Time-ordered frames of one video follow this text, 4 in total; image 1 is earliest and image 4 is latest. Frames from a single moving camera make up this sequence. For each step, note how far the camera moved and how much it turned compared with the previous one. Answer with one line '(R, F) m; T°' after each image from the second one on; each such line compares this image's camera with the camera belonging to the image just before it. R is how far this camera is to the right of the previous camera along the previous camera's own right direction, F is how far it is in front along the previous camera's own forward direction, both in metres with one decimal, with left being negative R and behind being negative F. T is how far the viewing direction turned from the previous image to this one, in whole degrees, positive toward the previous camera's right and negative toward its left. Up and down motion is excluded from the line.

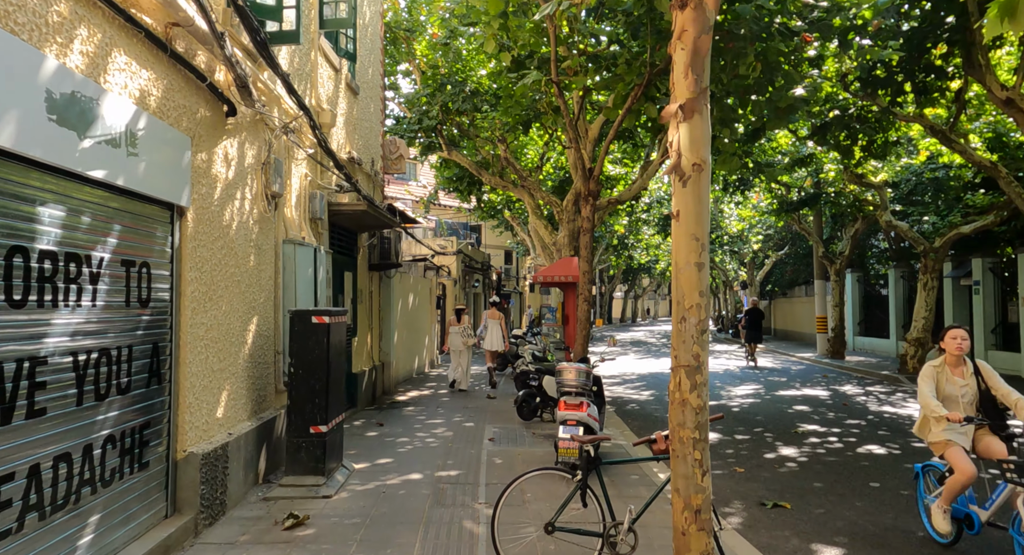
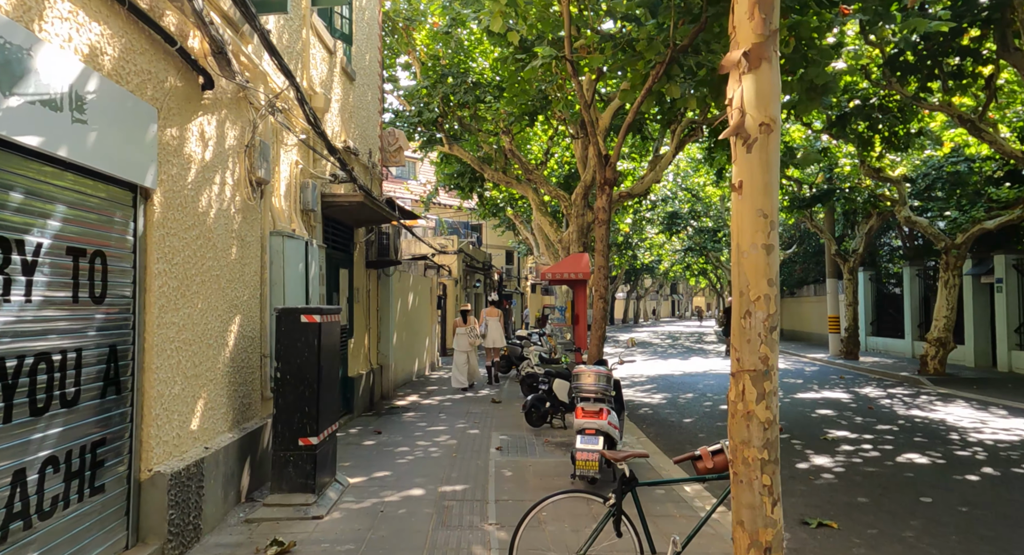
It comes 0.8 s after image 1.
(-0.1, +0.7) m; 0°
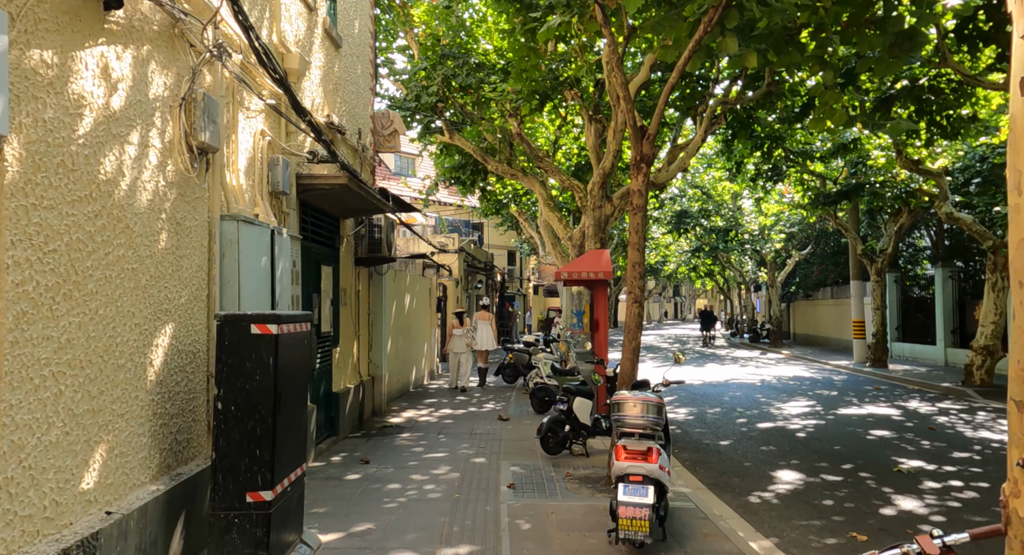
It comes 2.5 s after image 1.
(-0.1, +1.5) m; 0°
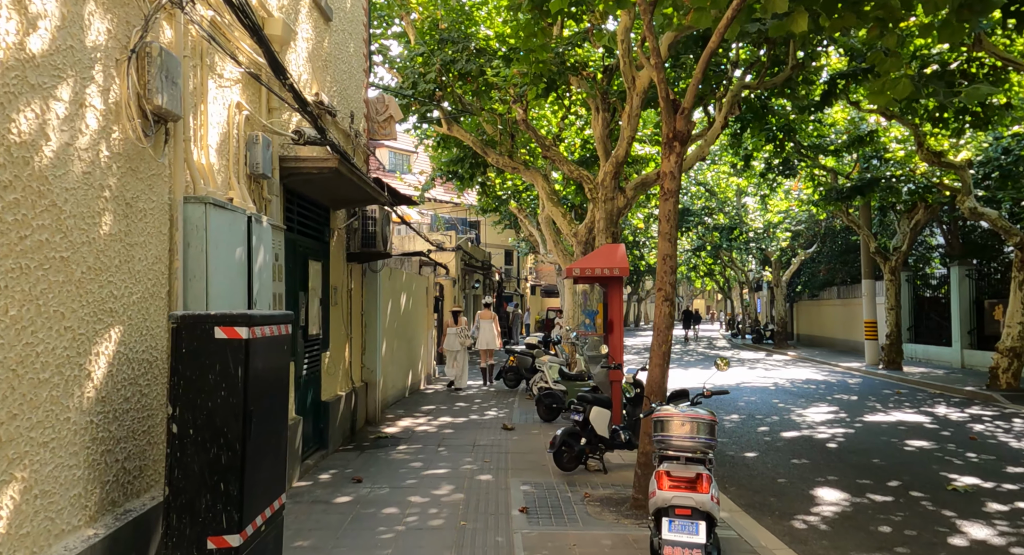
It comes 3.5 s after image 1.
(-0.1, +0.8) m; 0°
